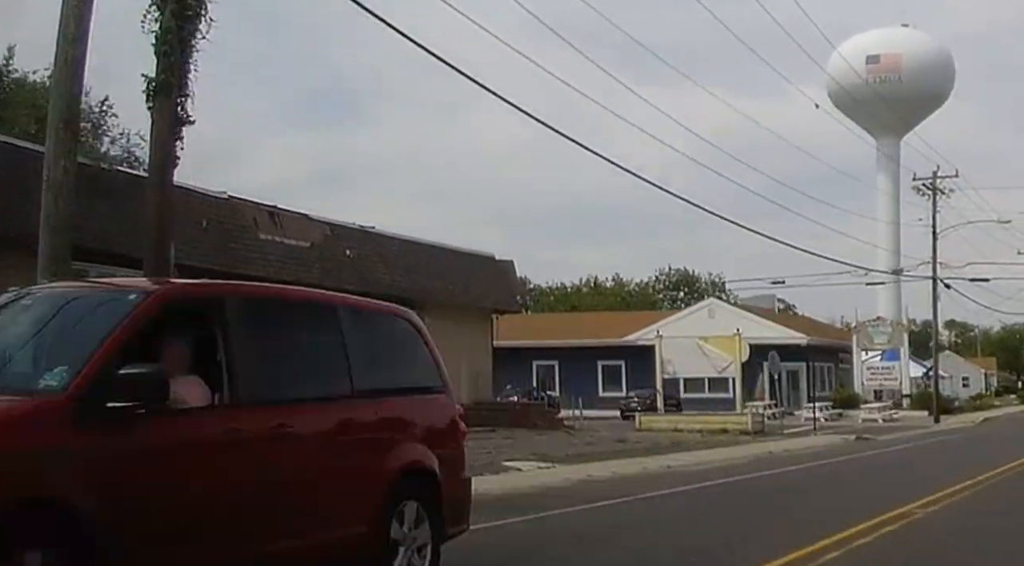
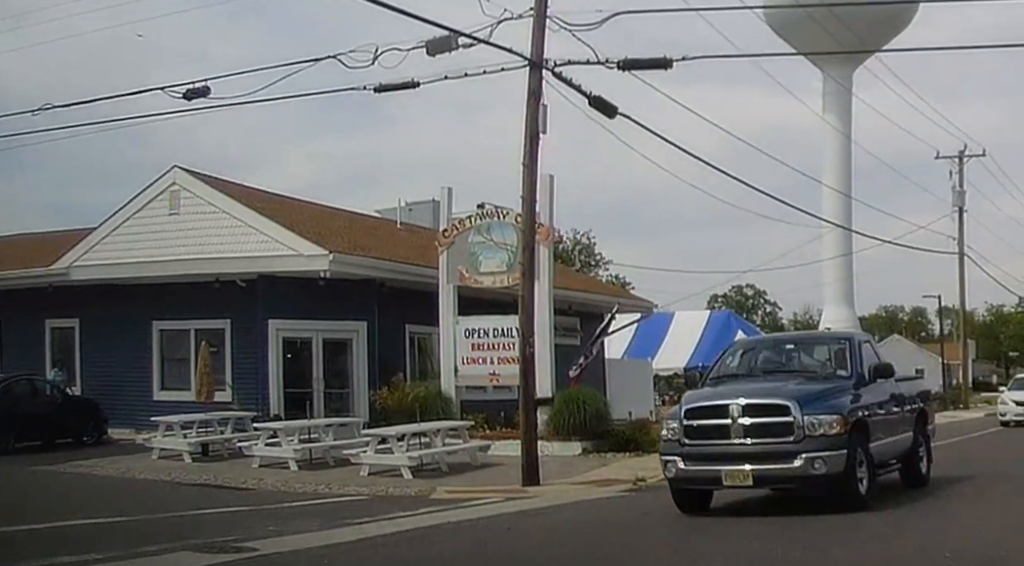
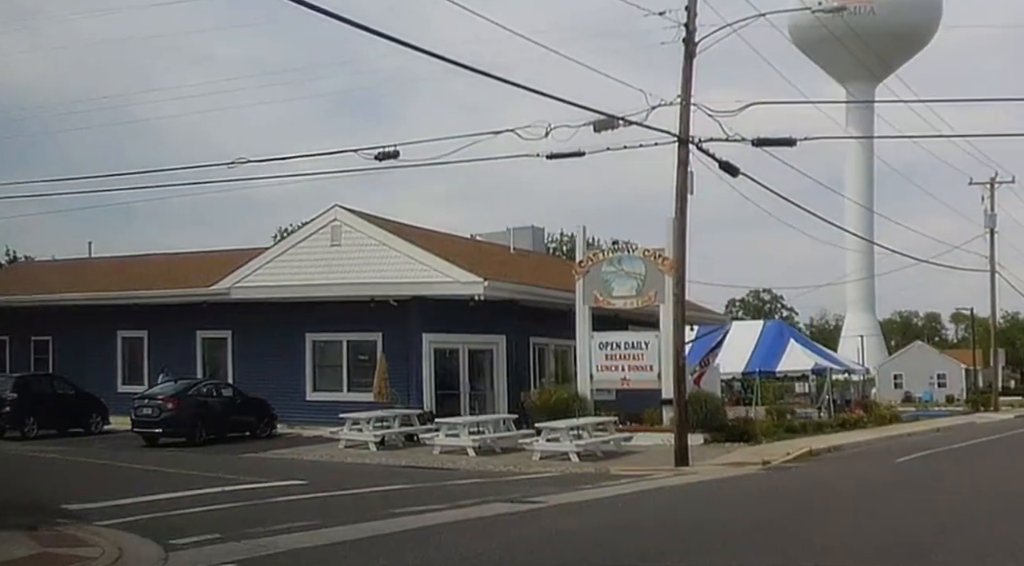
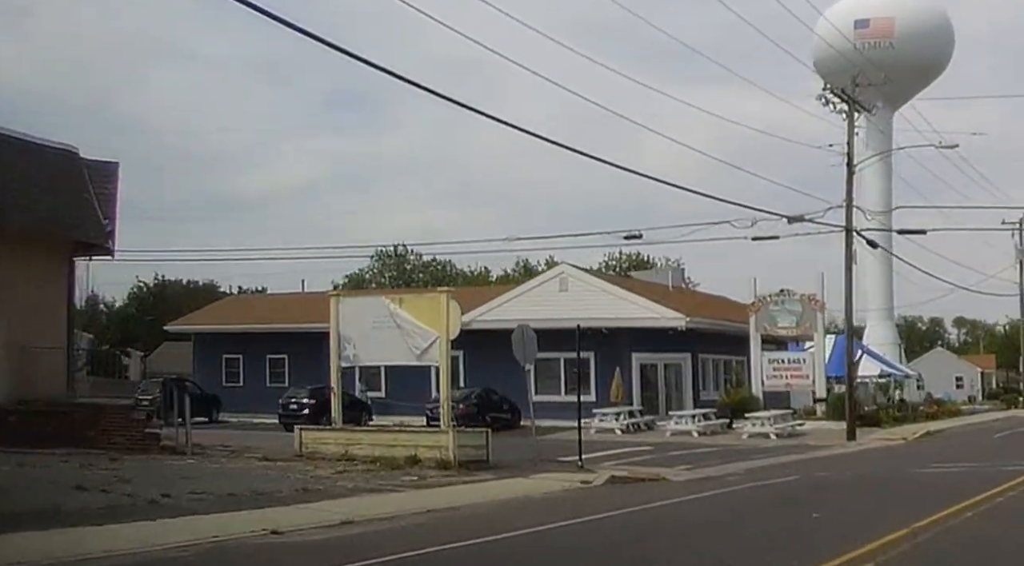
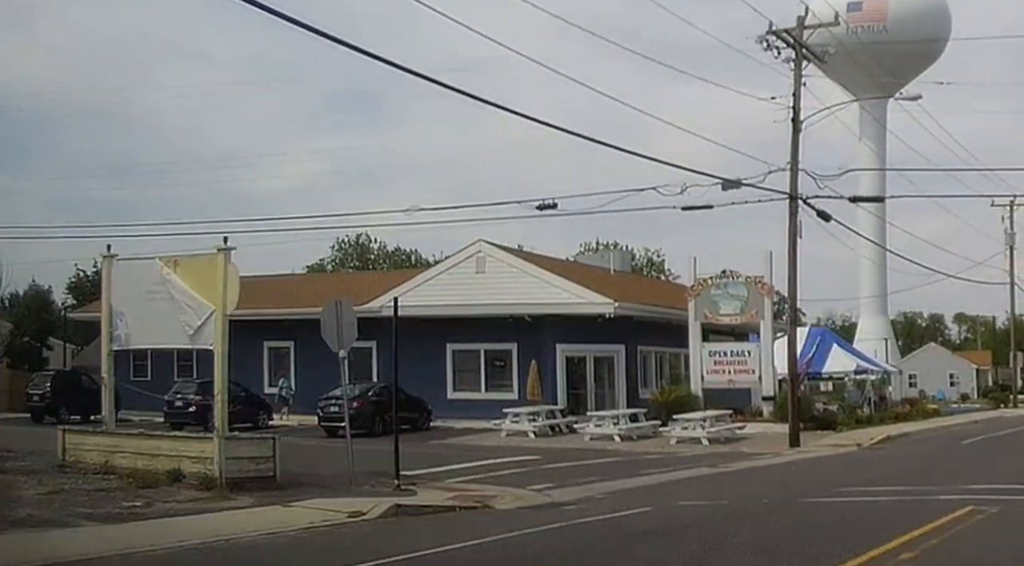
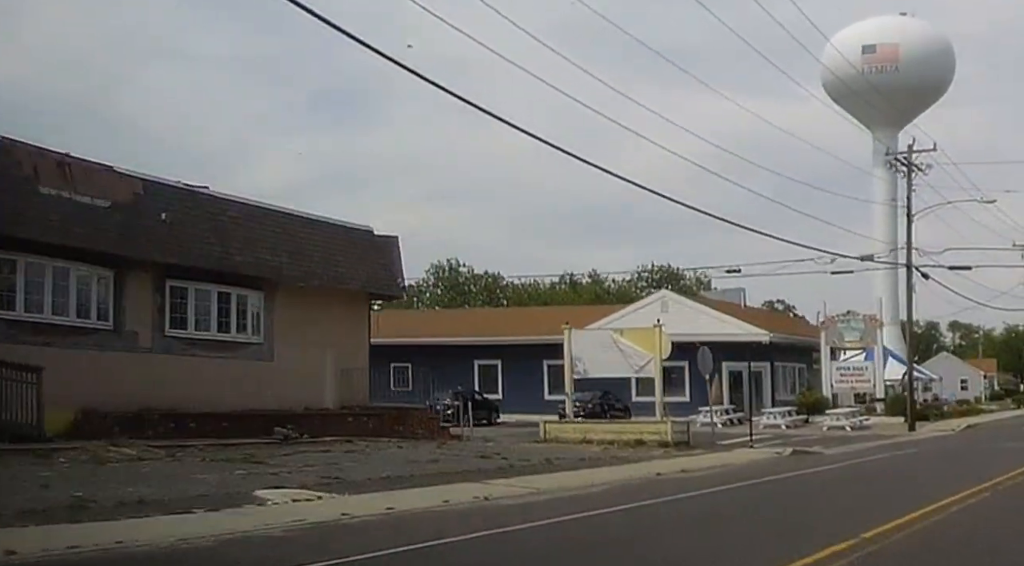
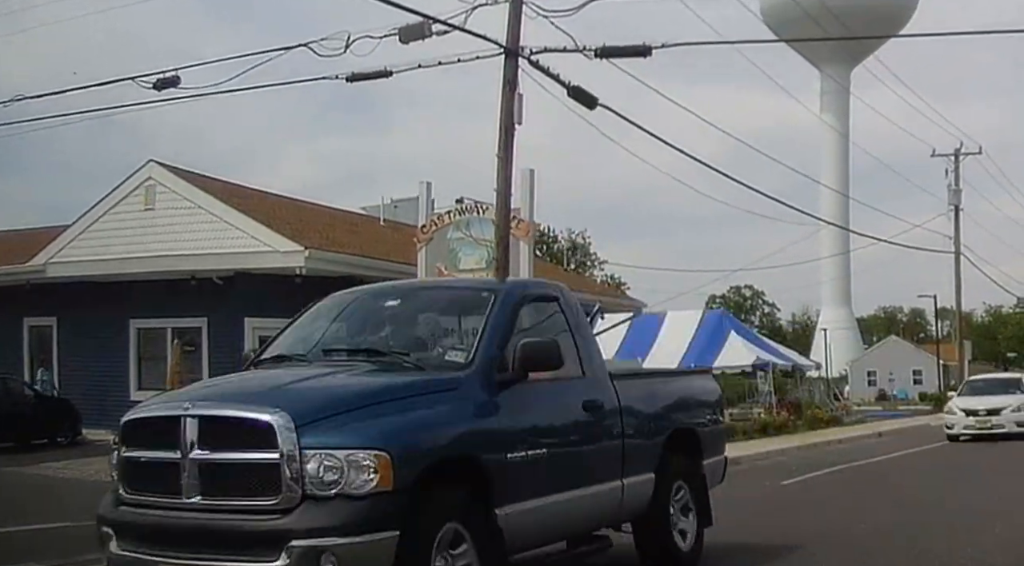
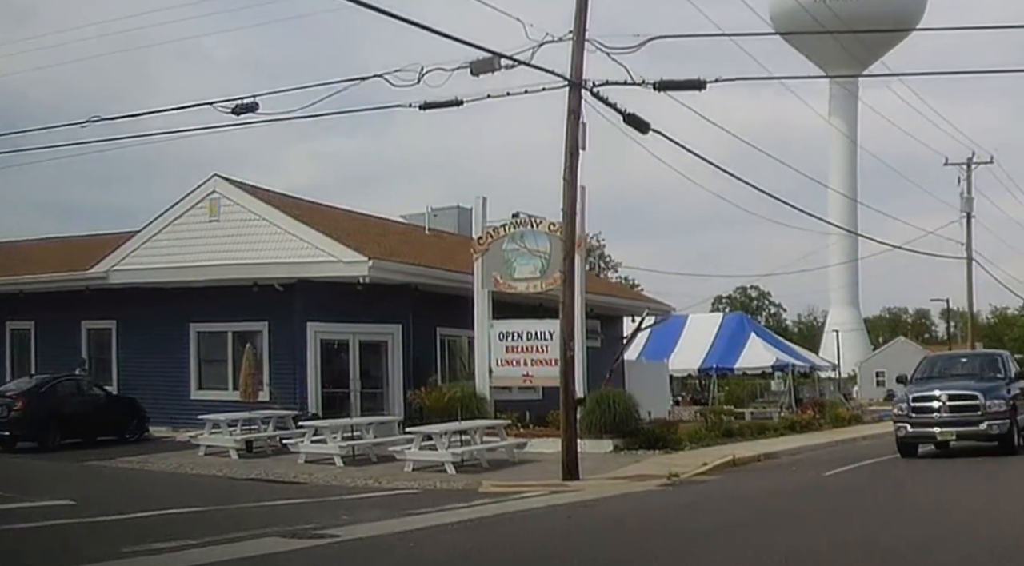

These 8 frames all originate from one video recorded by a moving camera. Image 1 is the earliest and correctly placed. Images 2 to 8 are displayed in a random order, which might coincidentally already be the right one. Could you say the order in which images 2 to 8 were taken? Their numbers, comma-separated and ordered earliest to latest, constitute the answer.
6, 4, 5, 3, 8, 2, 7
